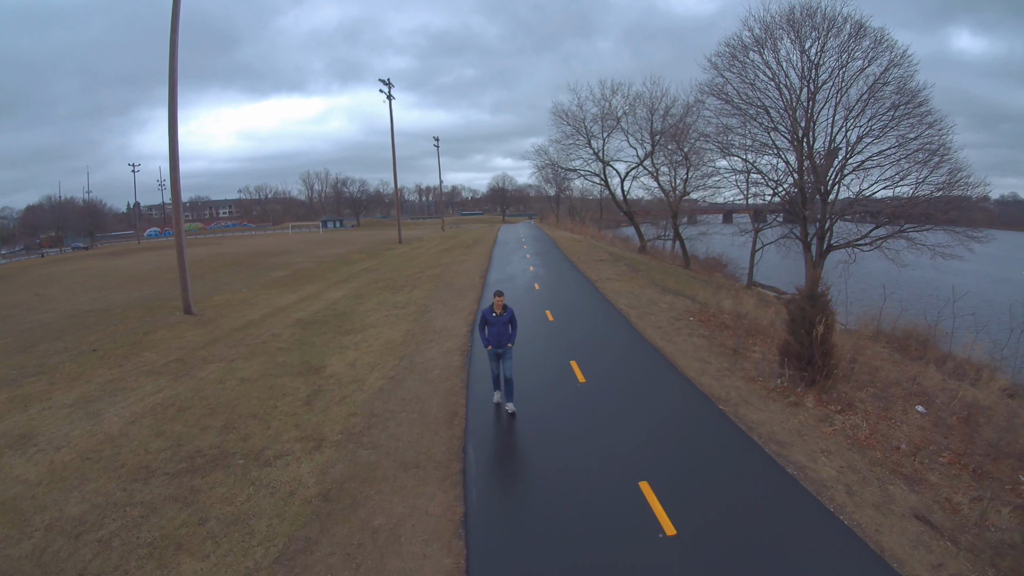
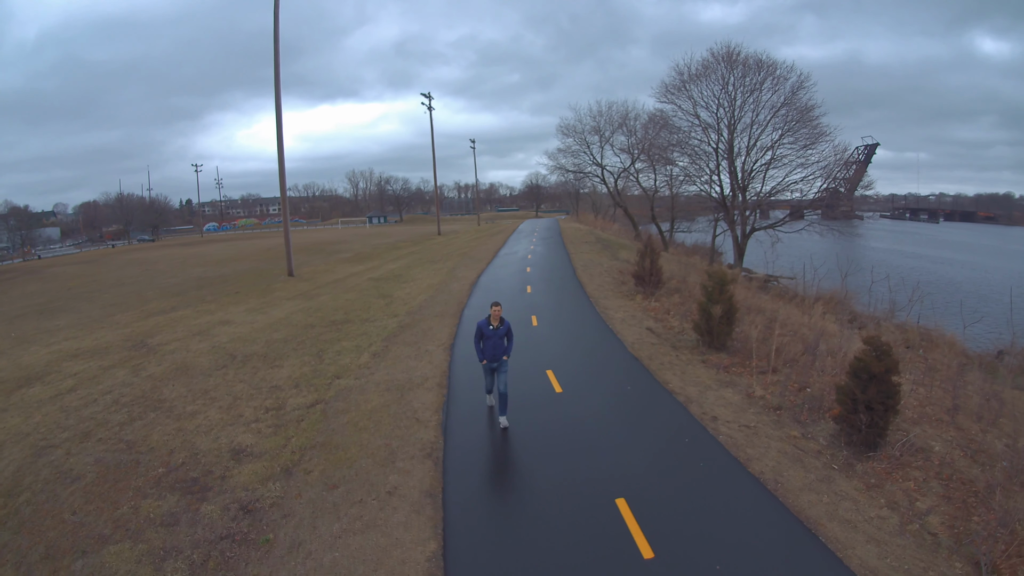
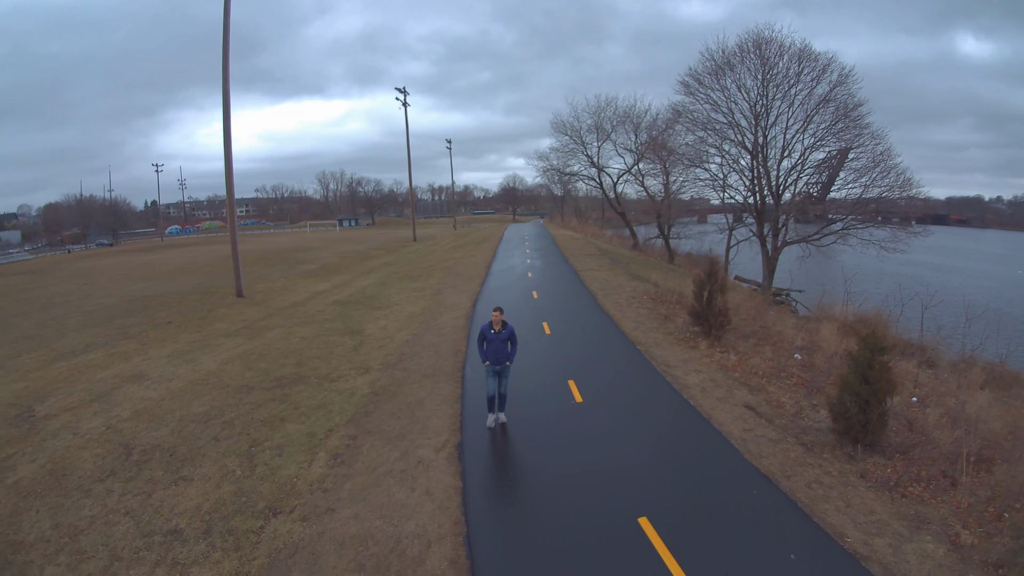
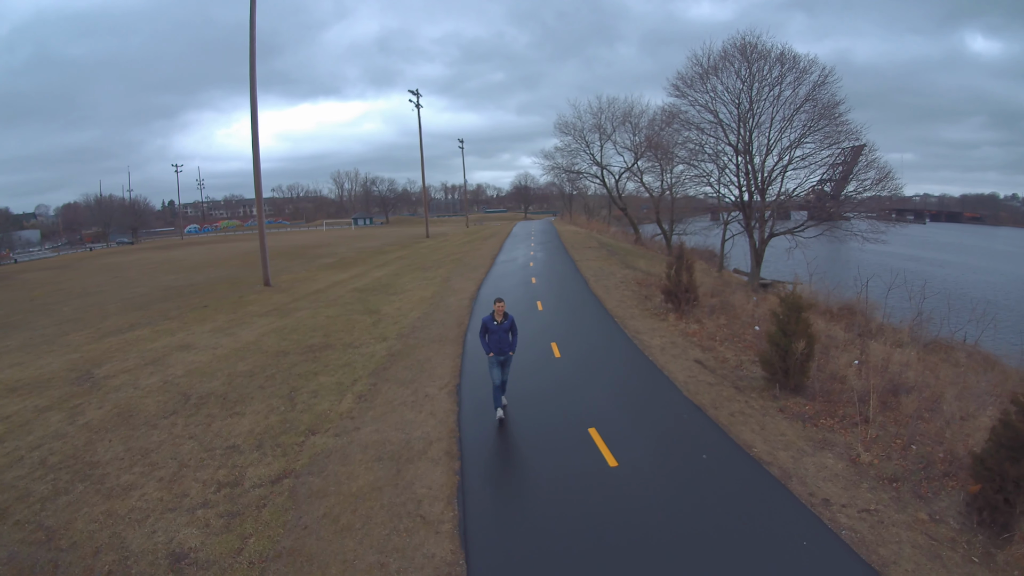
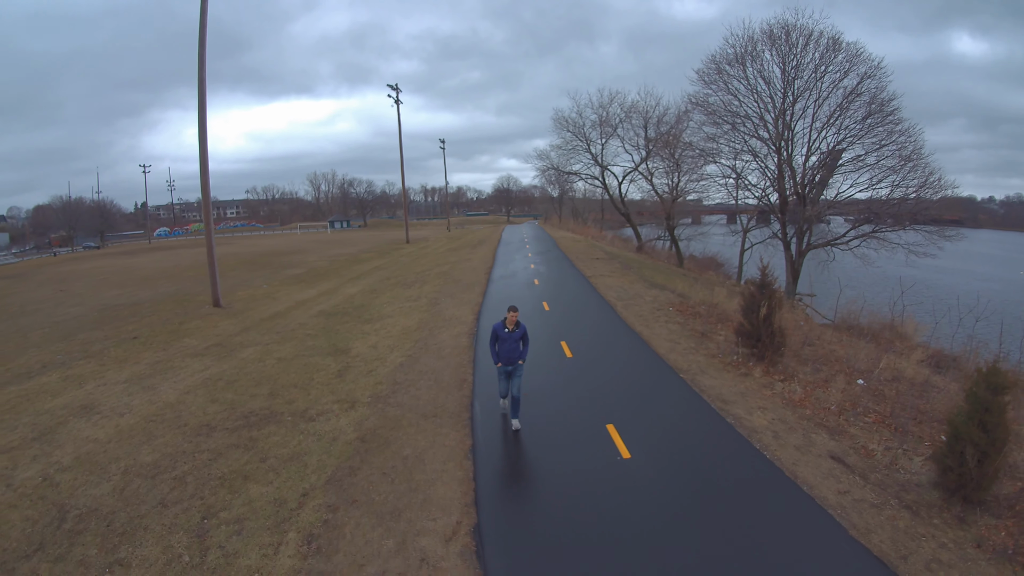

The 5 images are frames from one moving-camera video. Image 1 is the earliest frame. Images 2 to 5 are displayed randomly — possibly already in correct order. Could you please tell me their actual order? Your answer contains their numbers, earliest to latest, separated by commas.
5, 3, 4, 2
